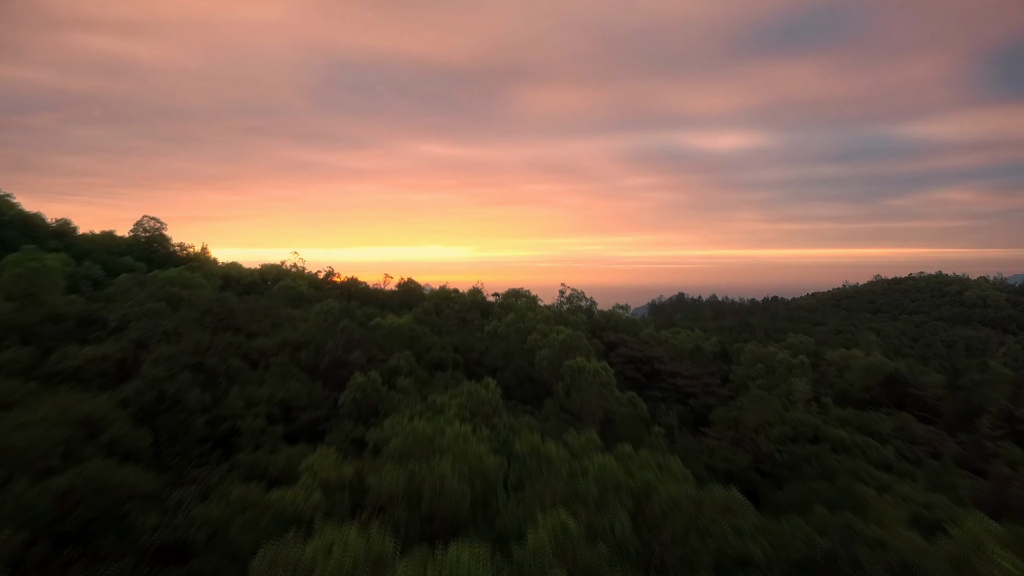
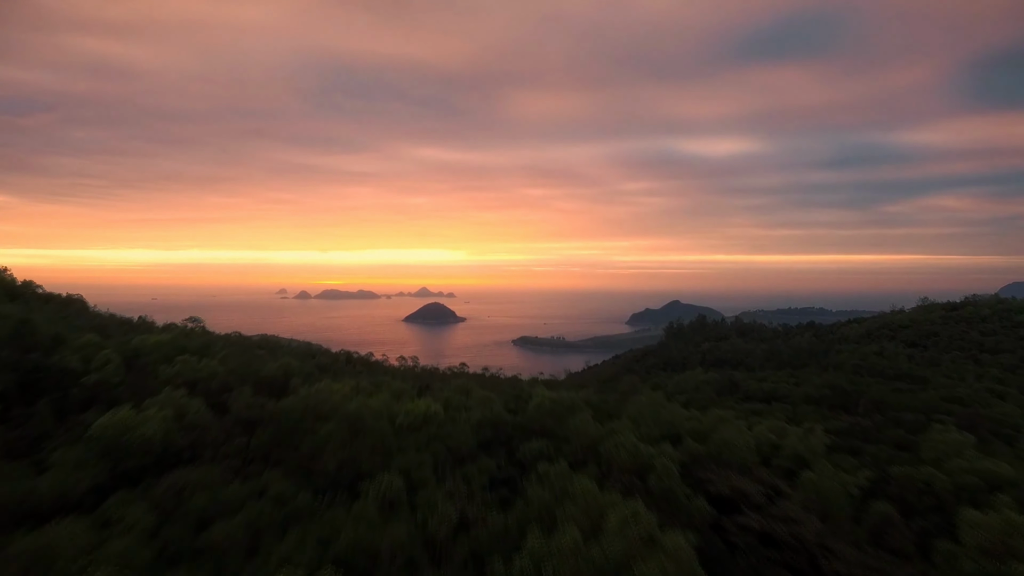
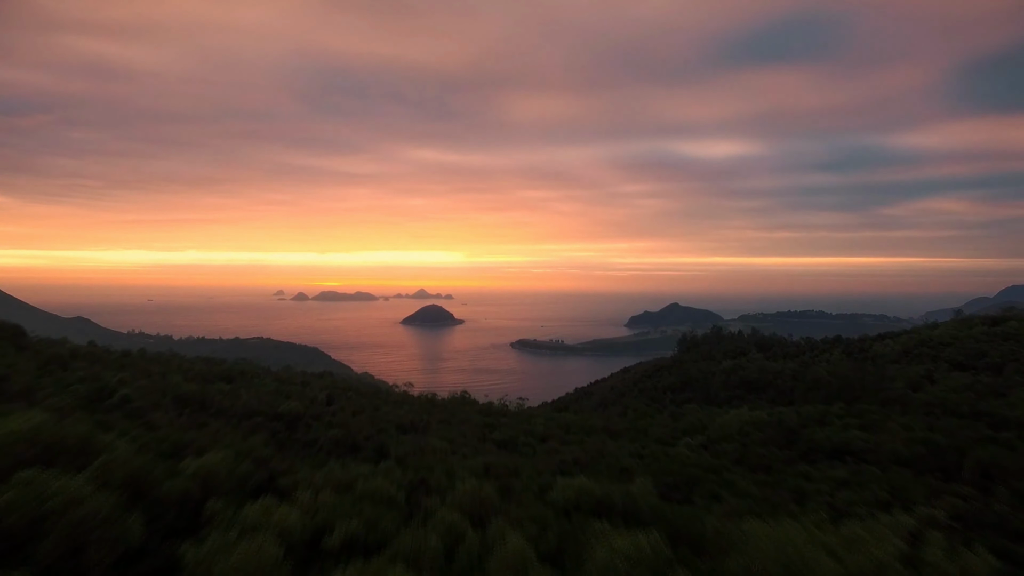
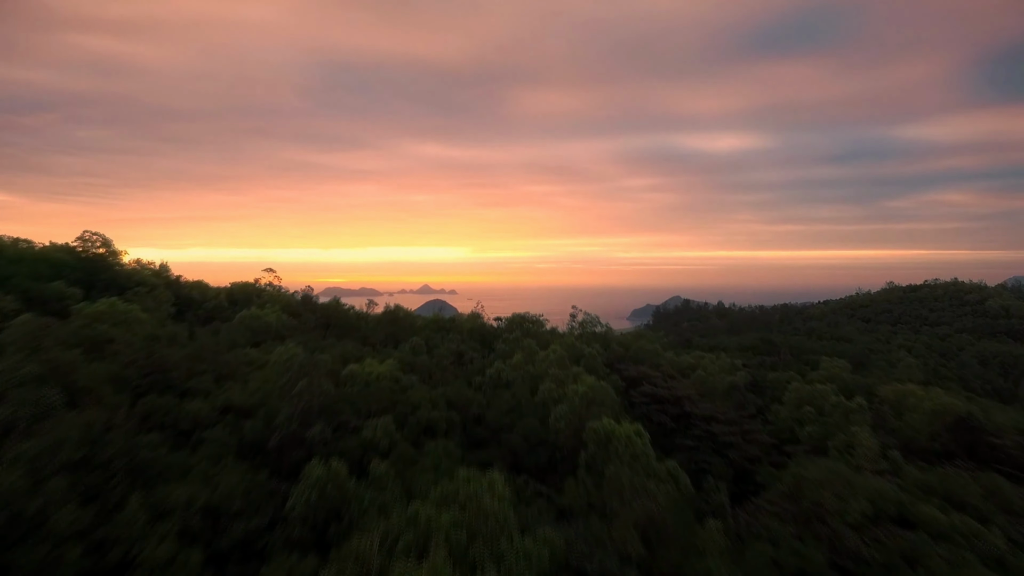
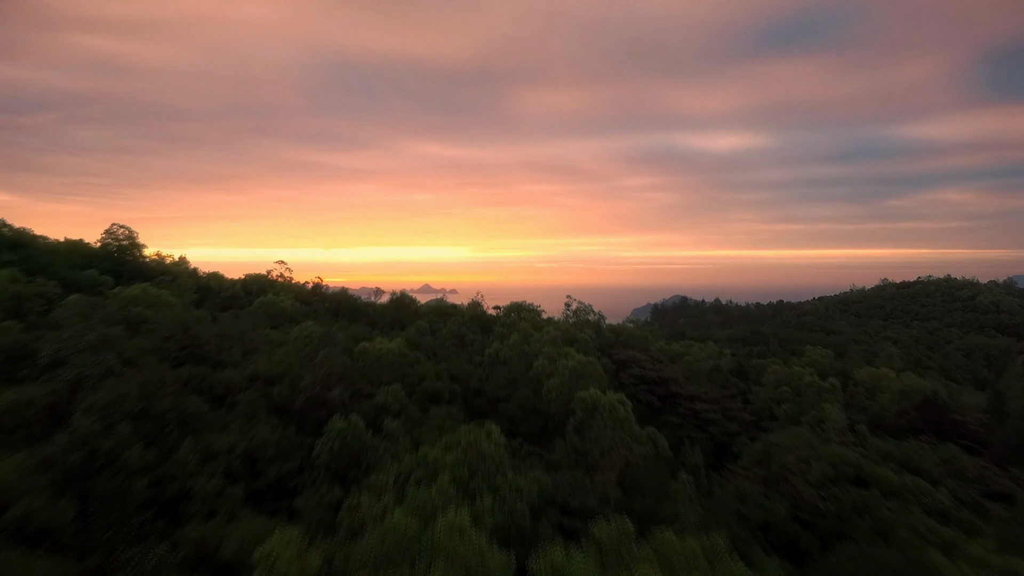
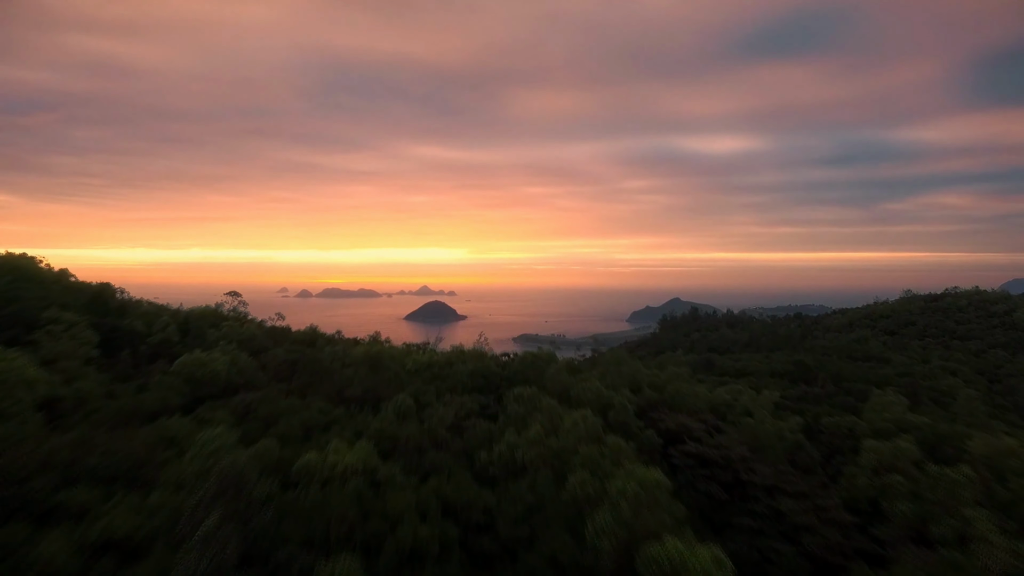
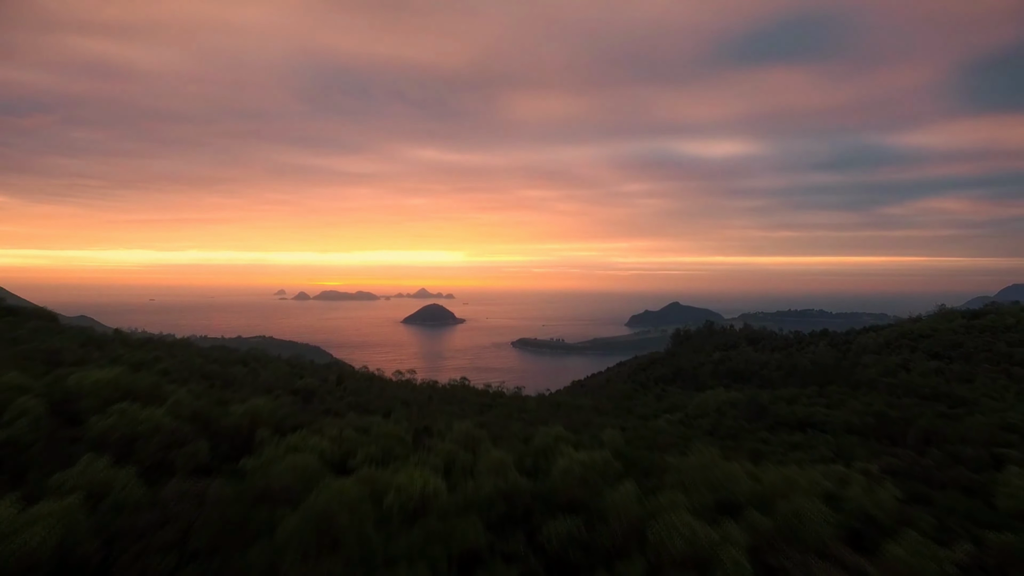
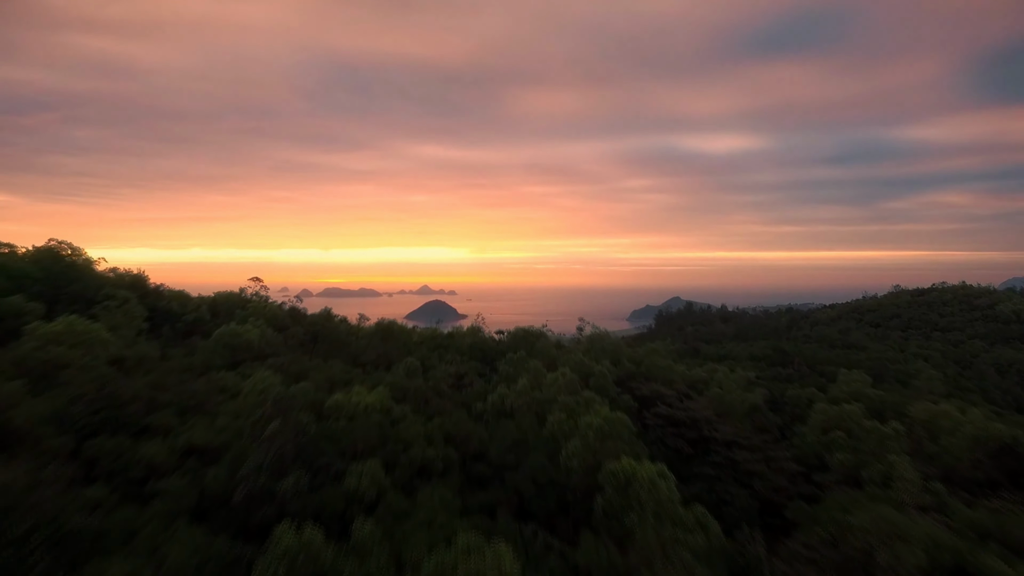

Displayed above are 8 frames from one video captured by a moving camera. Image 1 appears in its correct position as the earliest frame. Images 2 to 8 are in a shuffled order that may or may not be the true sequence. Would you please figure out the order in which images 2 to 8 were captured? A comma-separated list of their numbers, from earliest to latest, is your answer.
5, 4, 8, 6, 2, 7, 3
